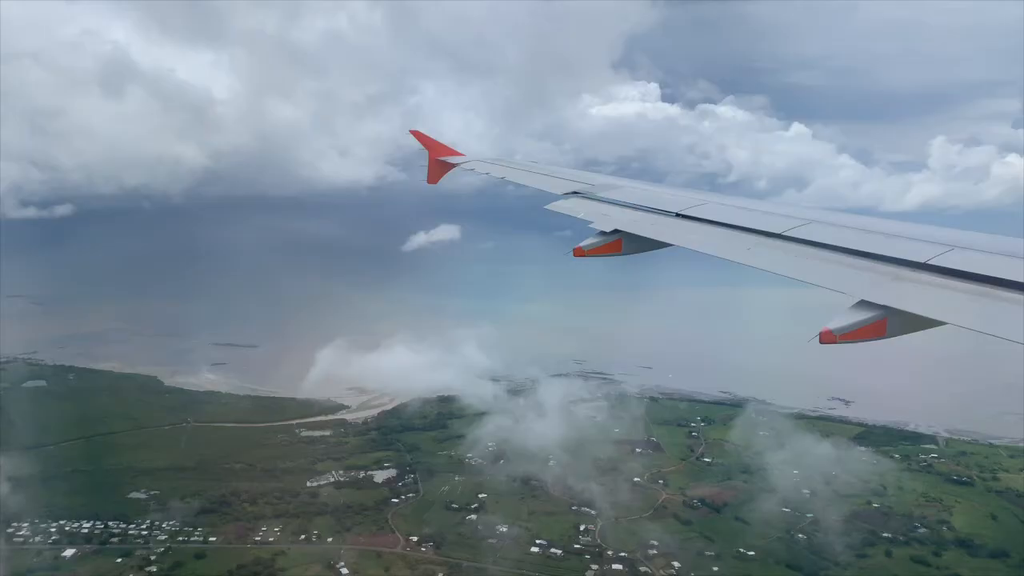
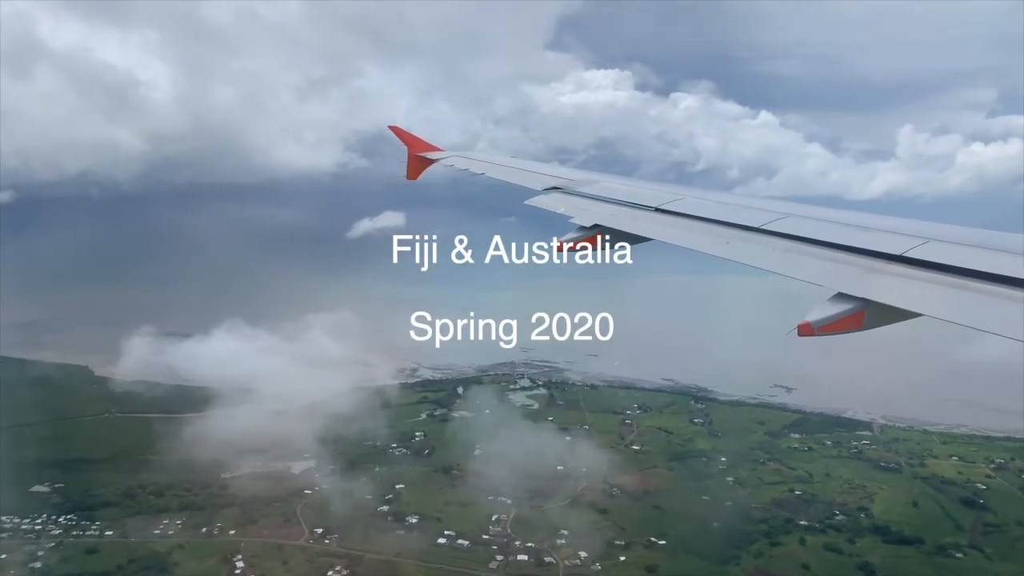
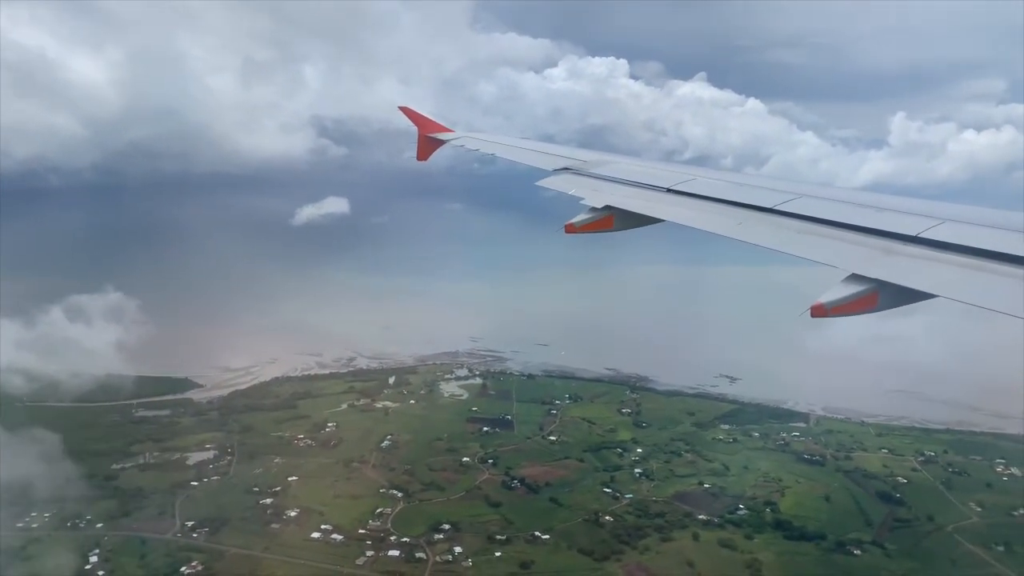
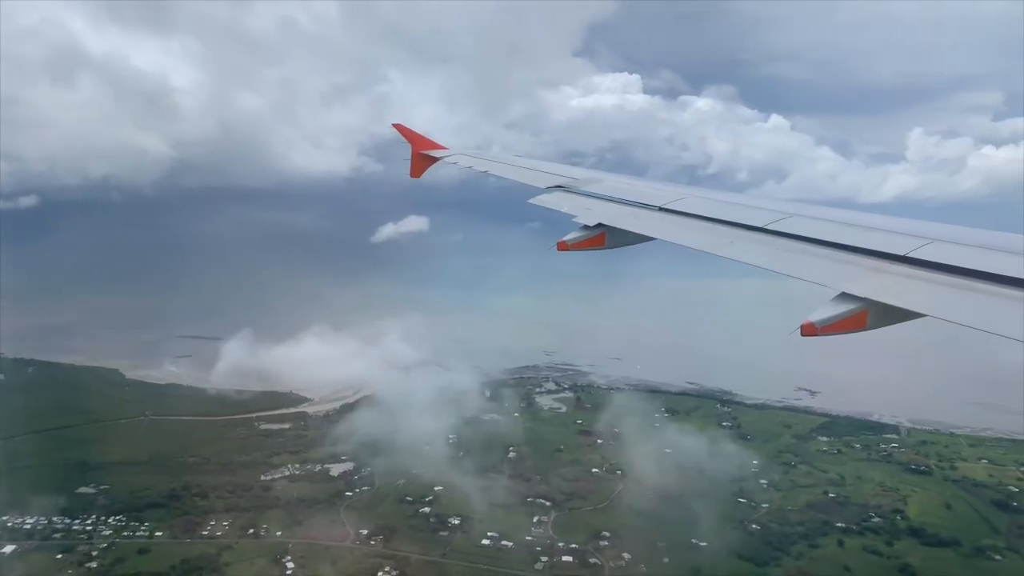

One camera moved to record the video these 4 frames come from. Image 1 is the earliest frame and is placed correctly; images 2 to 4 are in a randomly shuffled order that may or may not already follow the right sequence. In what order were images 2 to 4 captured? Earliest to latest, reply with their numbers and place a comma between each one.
4, 2, 3
